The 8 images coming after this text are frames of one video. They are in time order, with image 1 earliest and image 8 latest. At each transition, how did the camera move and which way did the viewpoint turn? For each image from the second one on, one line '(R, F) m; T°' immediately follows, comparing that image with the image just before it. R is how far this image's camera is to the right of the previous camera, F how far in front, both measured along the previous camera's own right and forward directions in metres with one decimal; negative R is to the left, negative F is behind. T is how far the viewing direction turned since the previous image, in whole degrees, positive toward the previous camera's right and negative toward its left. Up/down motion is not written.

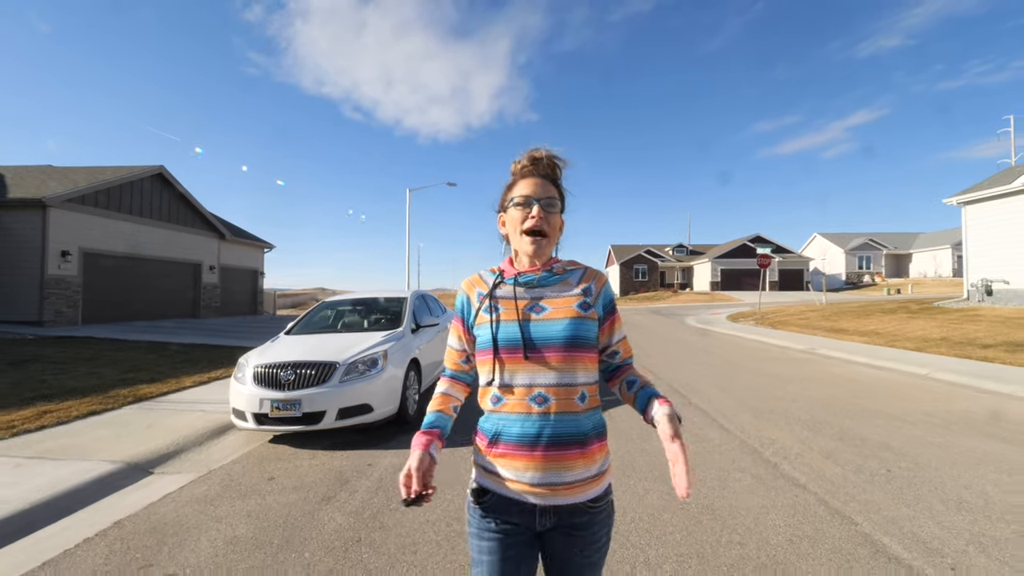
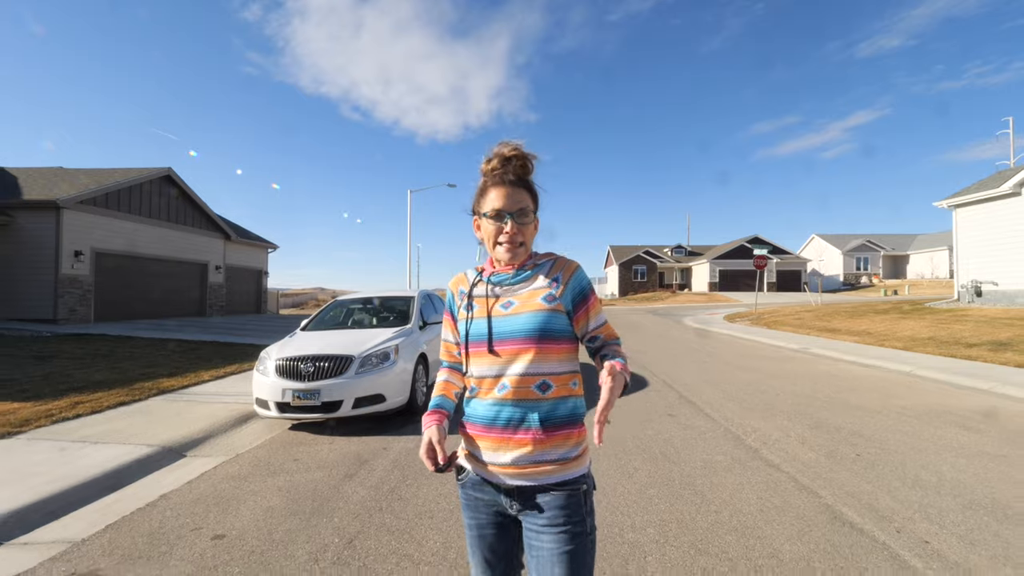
(0.0, -0.4) m; 0°
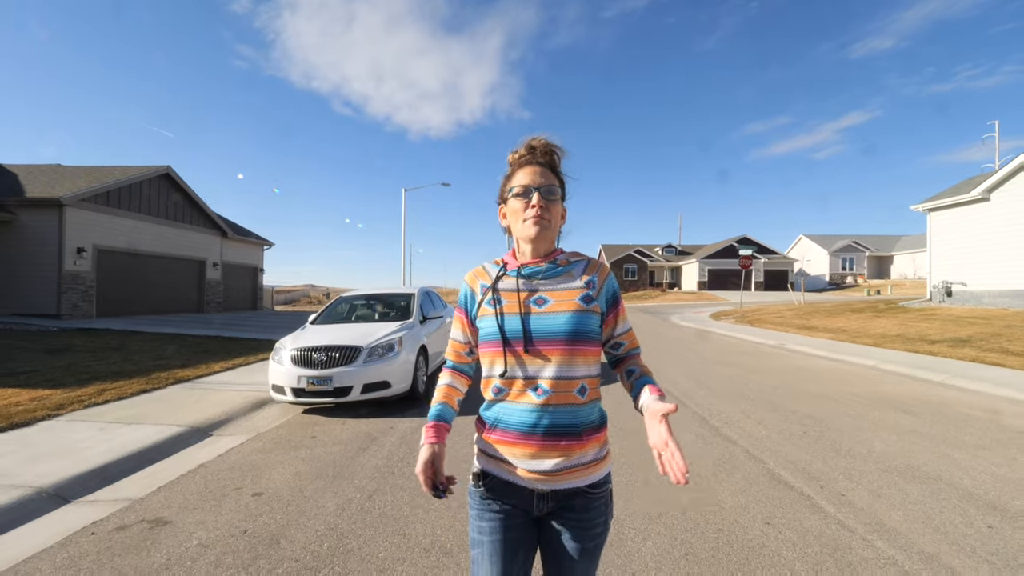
(0.0, -0.6) m; +1°
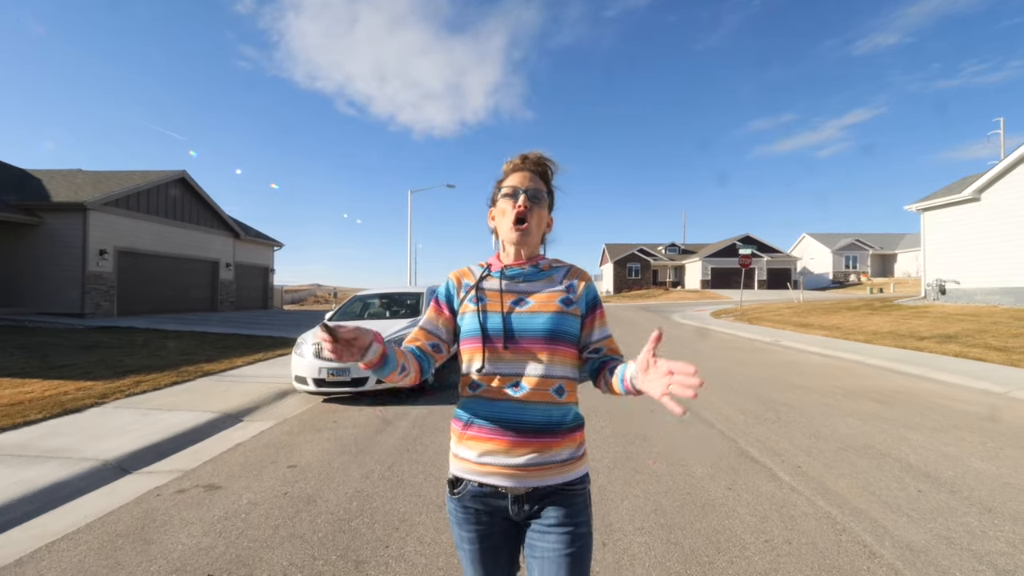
(0.0, -0.6) m; -1°
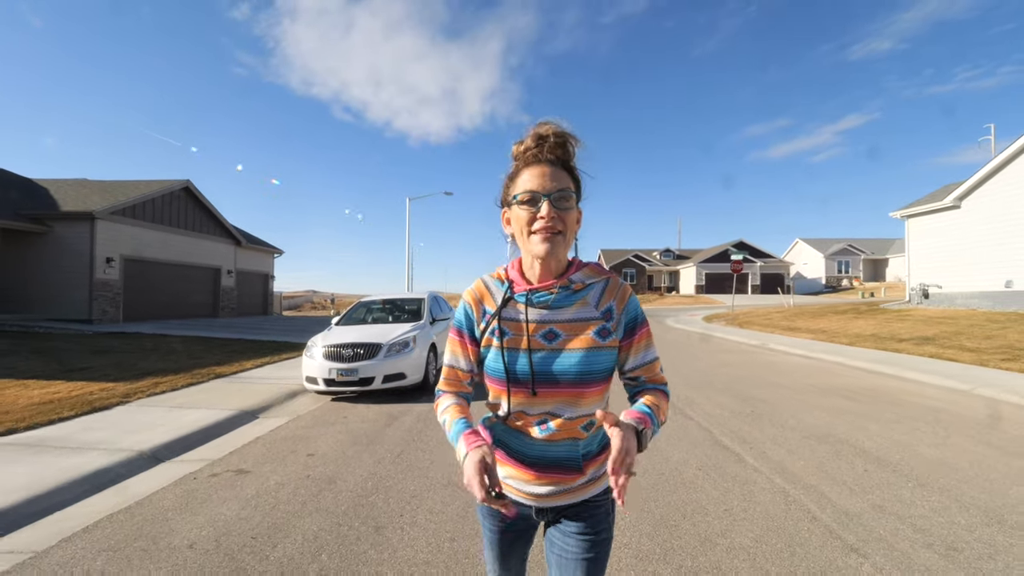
(0.0, -0.5) m; 0°
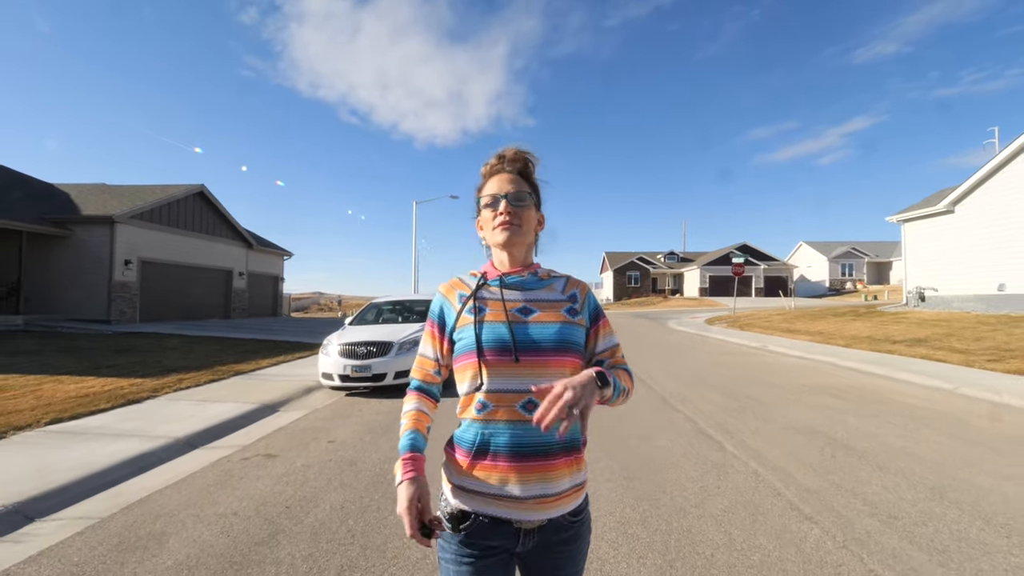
(0.0, -0.5) m; -1°
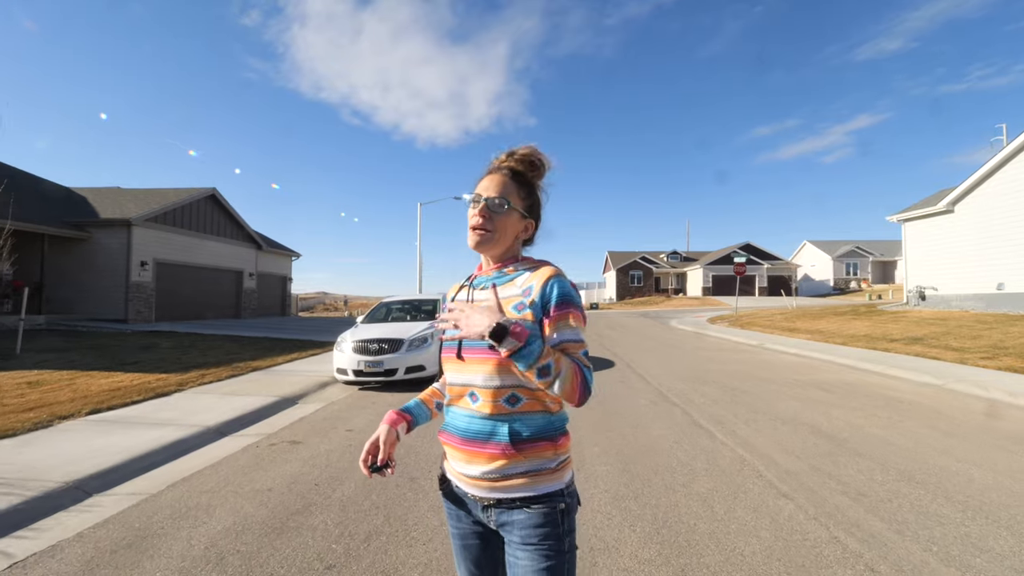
(0.0, -0.4) m; -1°
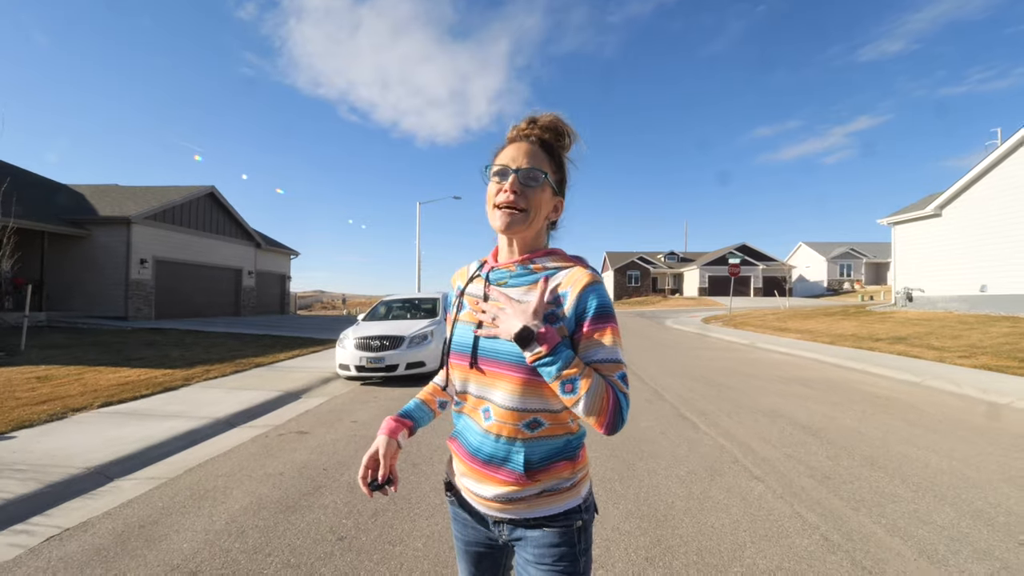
(0.0, -0.3) m; 0°
